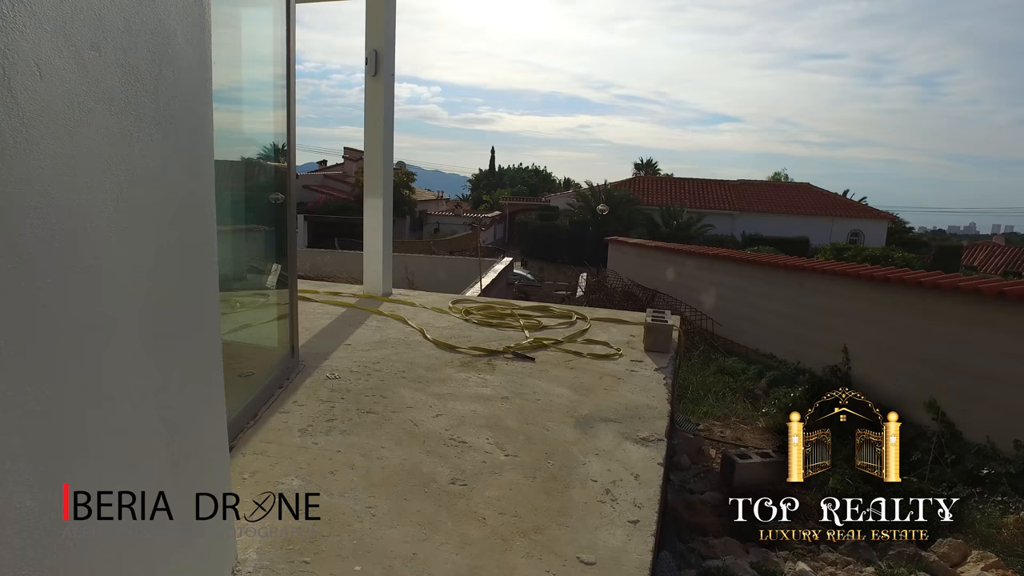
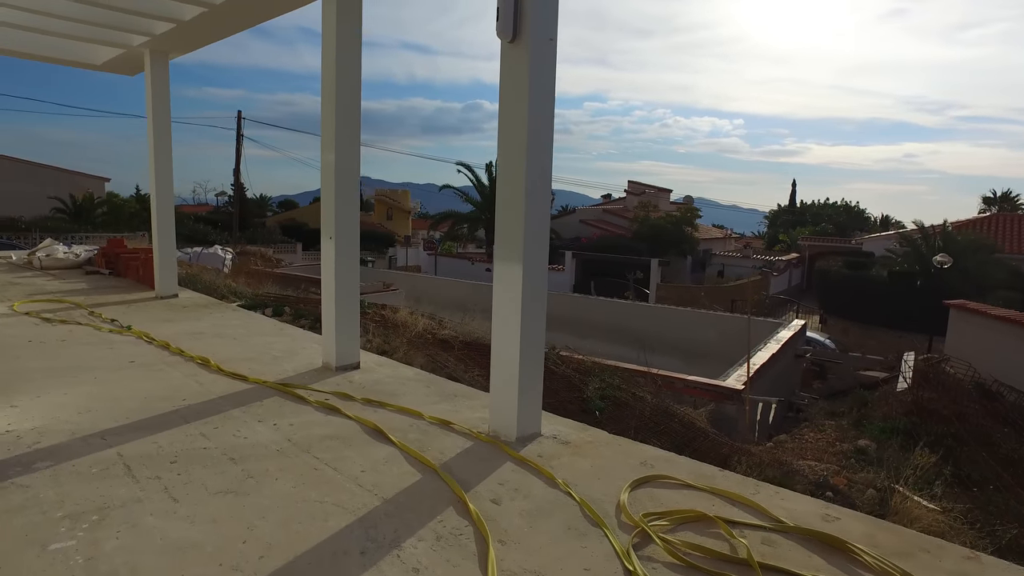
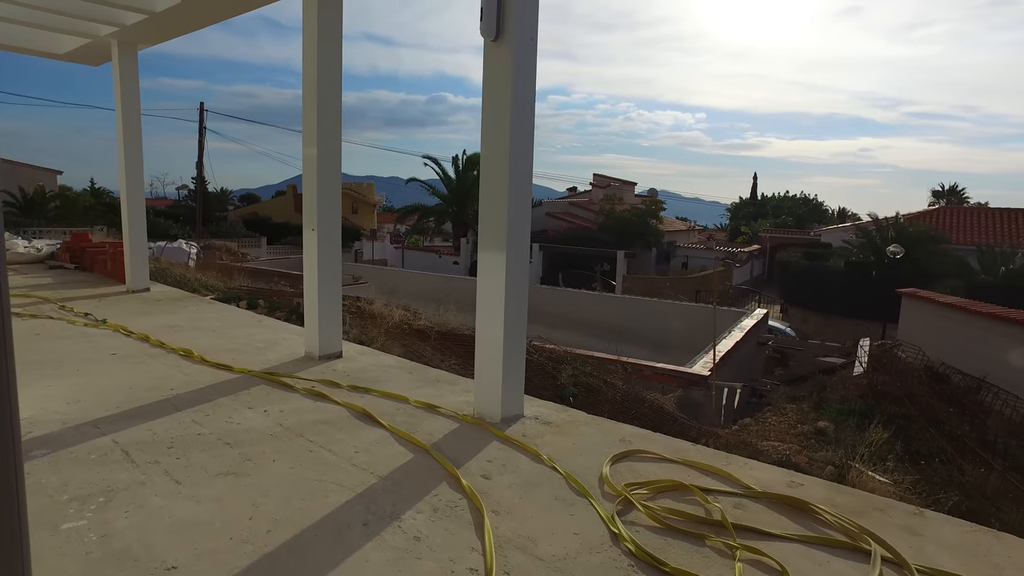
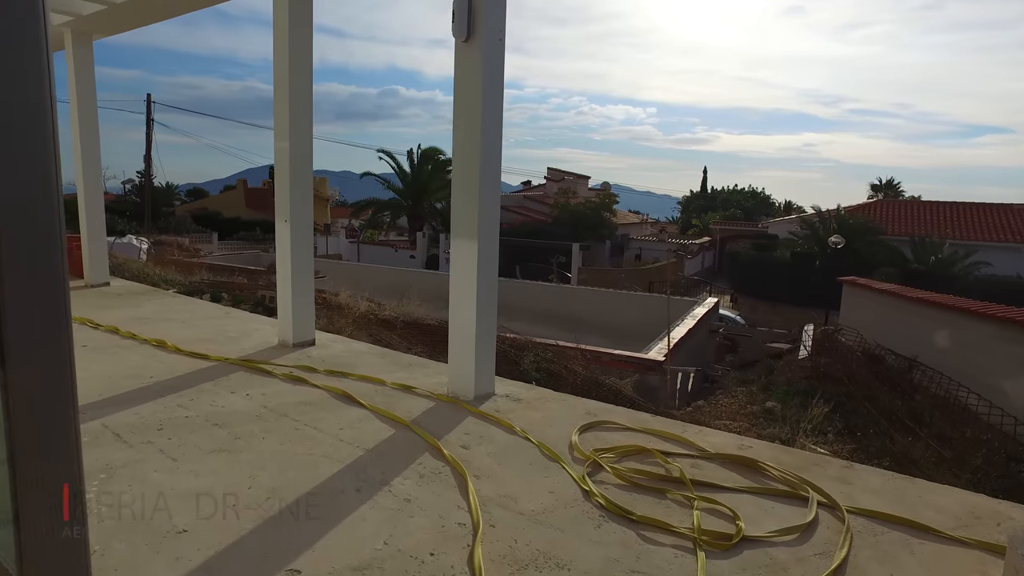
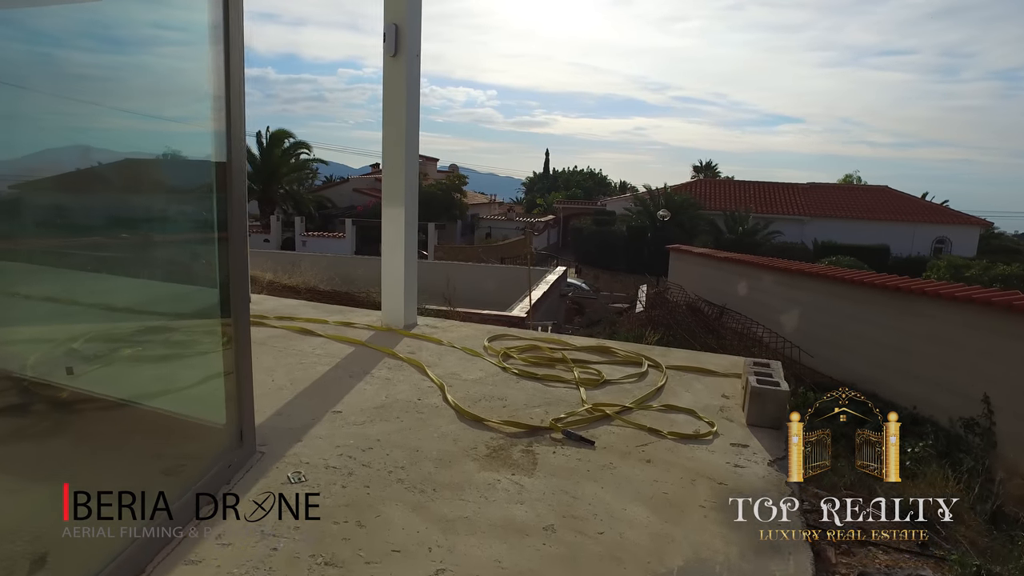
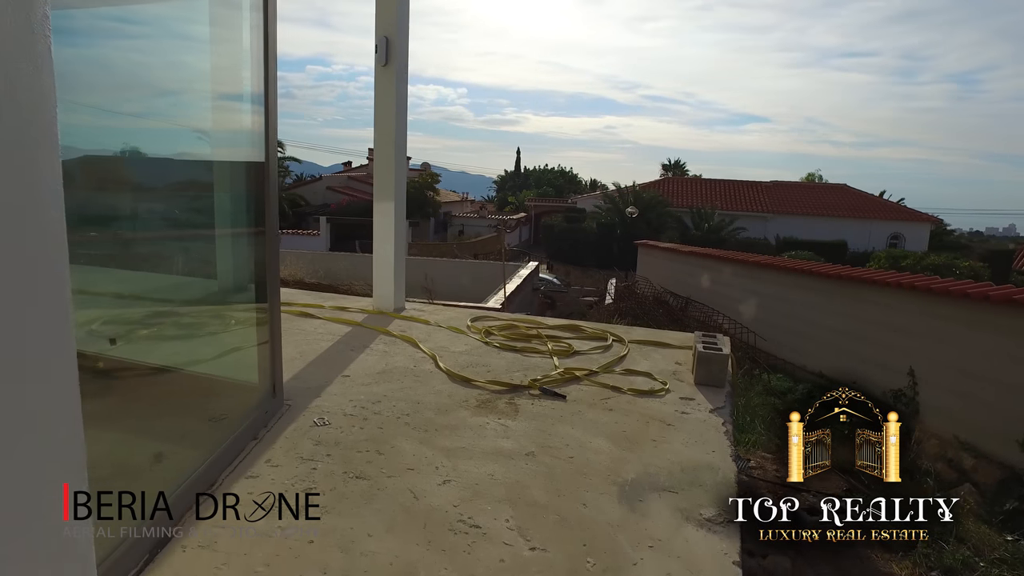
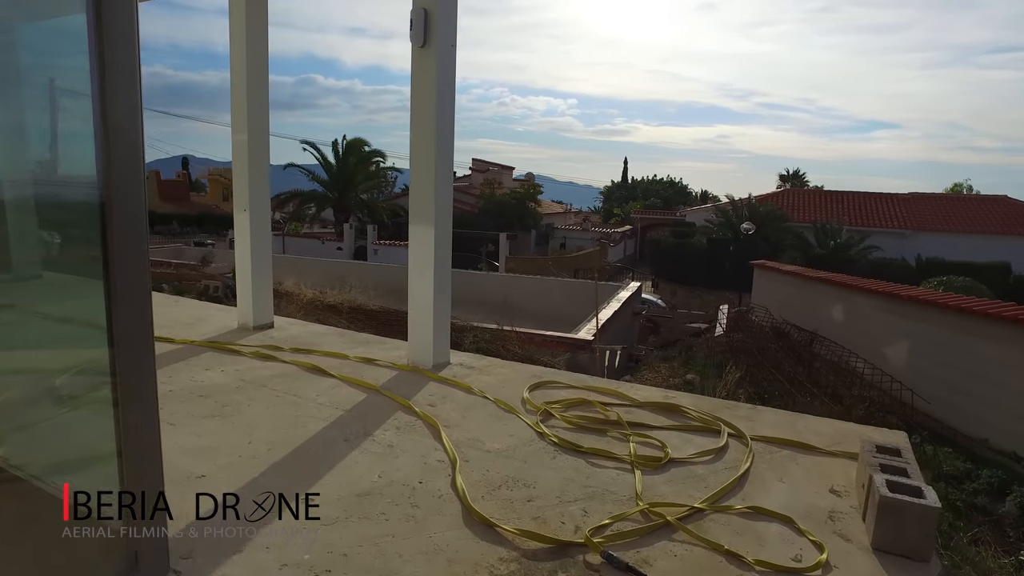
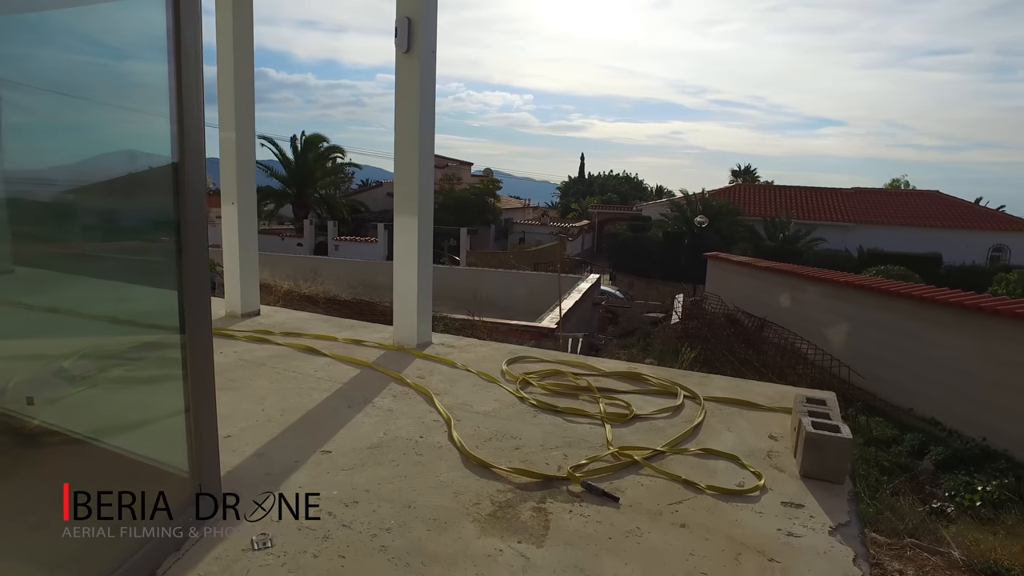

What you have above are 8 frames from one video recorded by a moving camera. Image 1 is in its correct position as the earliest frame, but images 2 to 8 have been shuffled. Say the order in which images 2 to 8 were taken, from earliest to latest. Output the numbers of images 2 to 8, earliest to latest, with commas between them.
6, 5, 8, 7, 4, 3, 2
